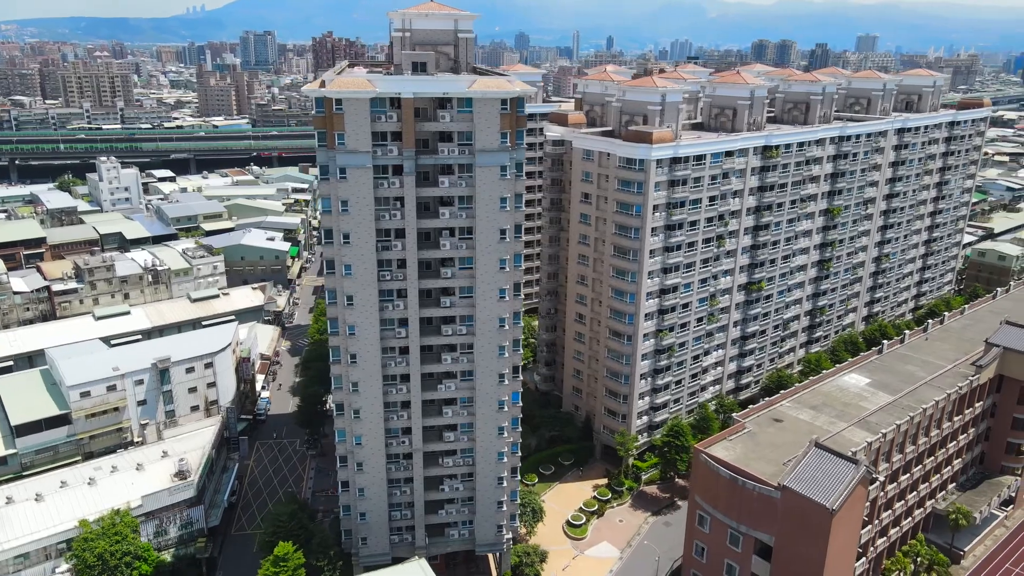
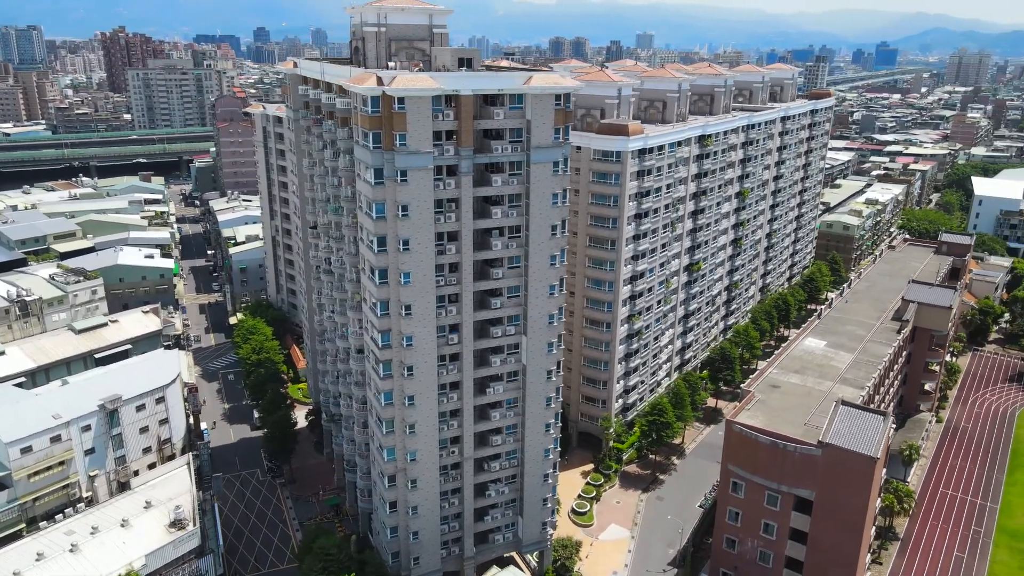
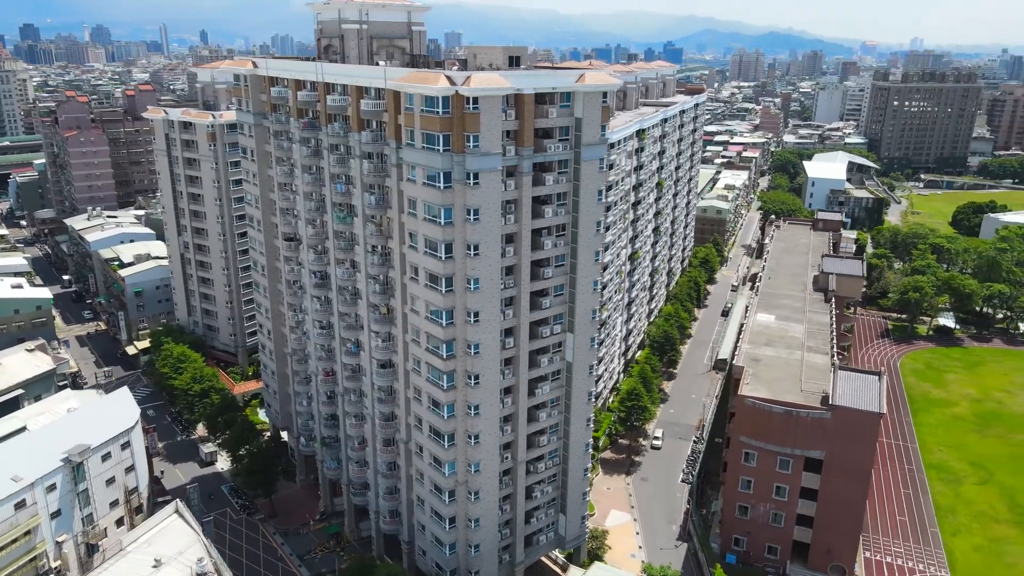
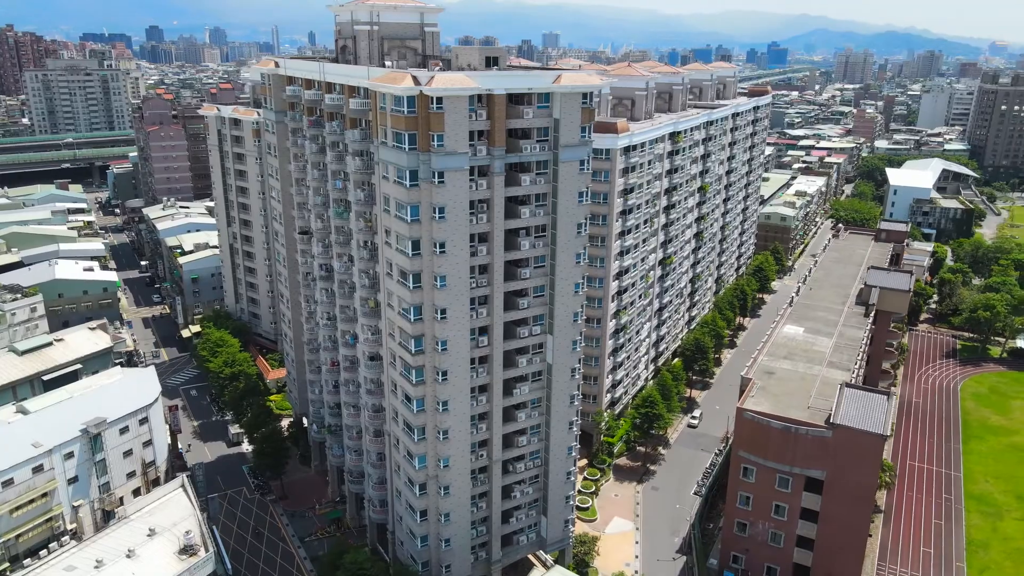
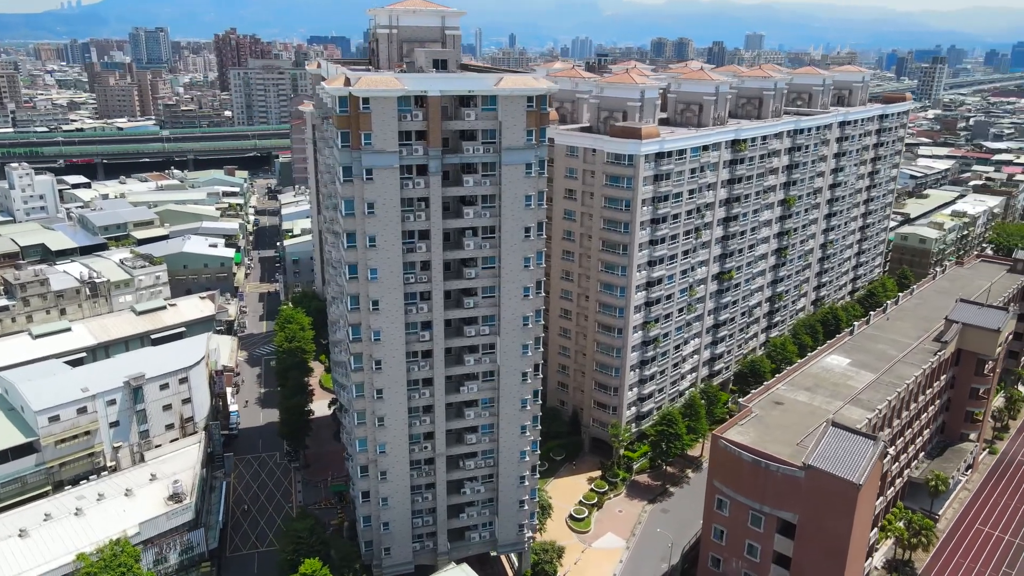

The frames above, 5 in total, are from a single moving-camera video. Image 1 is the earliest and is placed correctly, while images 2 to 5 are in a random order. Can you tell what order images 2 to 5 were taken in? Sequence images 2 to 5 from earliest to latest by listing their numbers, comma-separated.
5, 2, 4, 3
